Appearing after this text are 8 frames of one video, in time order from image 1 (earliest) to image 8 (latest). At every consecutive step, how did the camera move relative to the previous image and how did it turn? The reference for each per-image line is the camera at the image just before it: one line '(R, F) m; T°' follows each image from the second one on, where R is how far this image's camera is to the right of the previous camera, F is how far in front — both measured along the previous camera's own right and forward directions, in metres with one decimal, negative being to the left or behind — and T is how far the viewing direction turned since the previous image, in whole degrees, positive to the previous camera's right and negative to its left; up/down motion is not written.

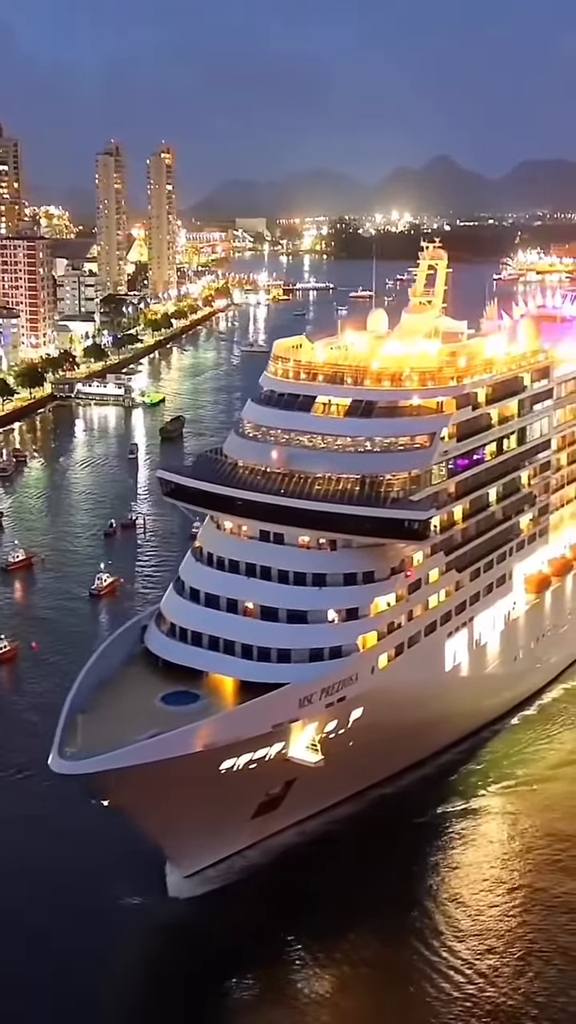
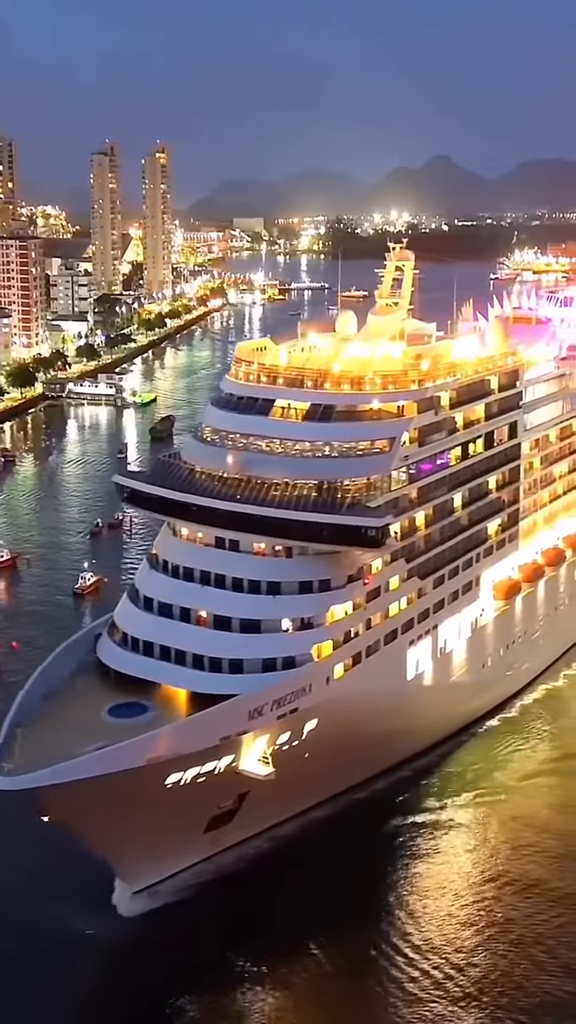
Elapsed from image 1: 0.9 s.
(+0.7, +0.3) m; 0°
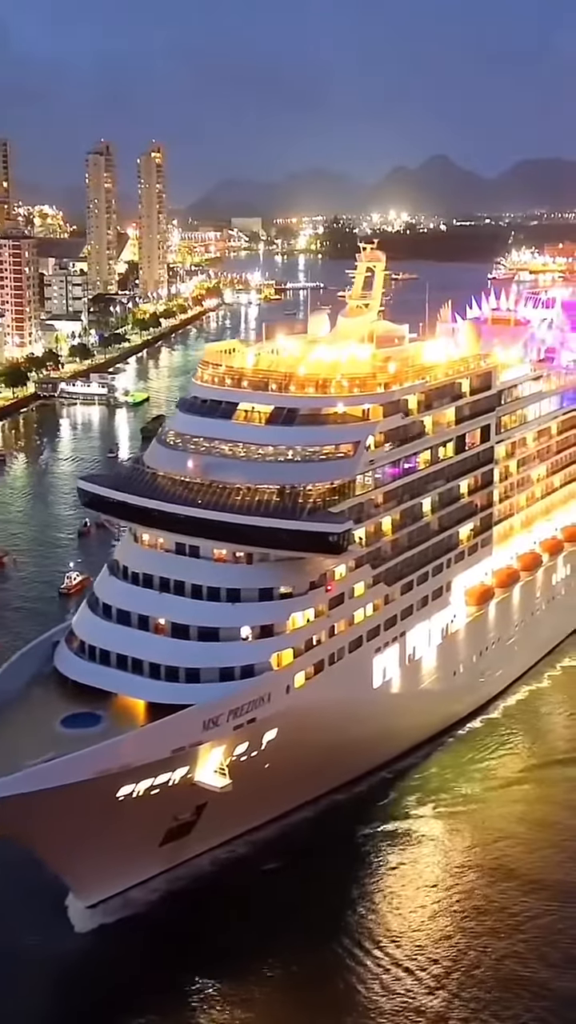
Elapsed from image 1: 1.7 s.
(+0.6, +0.3) m; 0°
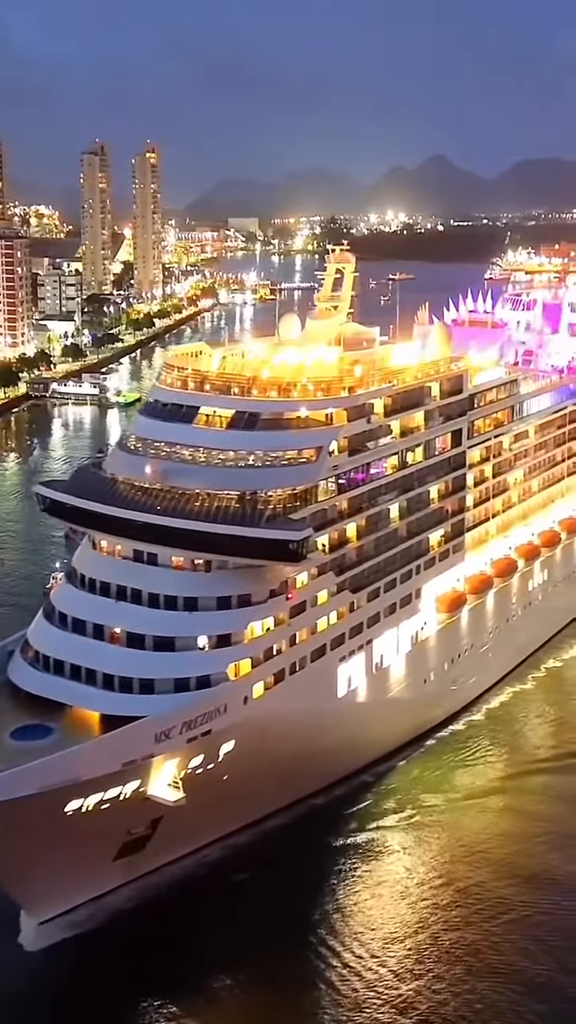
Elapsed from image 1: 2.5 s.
(+0.6, +0.3) m; 0°
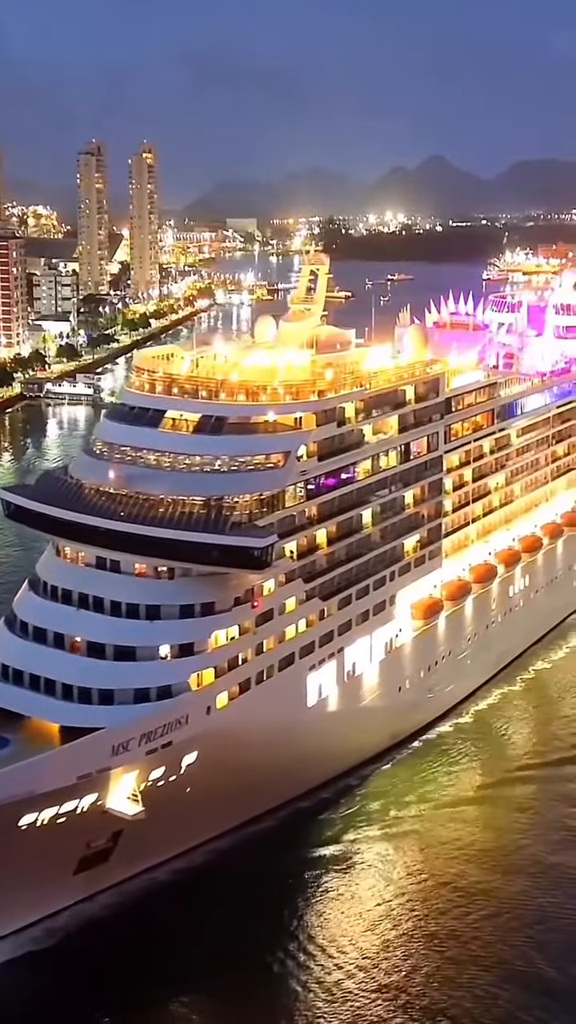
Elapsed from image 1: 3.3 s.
(+0.5, +0.3) m; 0°
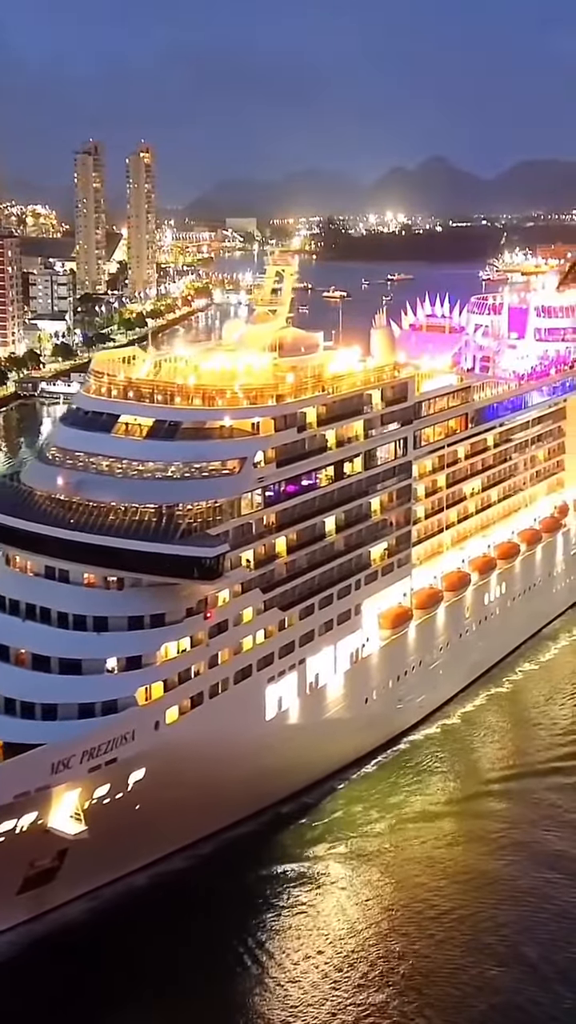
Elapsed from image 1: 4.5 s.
(+0.6, +0.4) m; 0°
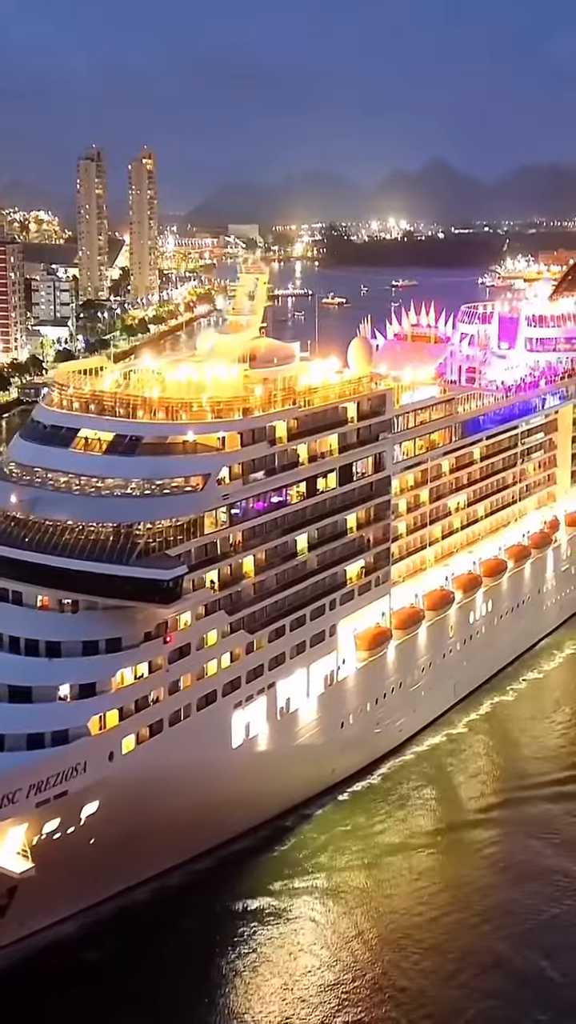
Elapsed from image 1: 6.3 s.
(+0.5, +0.6) m; 0°
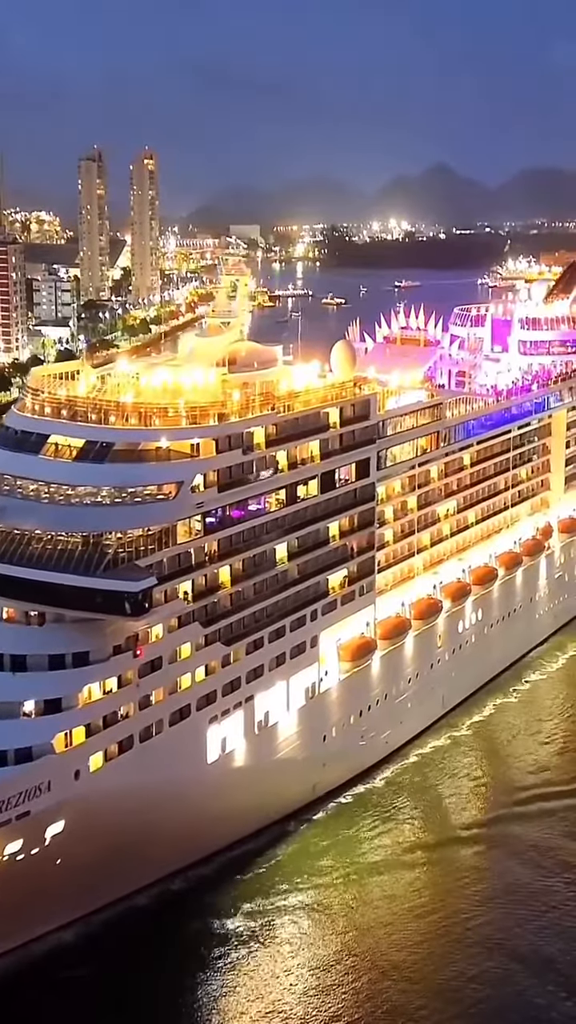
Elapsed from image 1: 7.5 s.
(+0.4, +0.4) m; 0°
